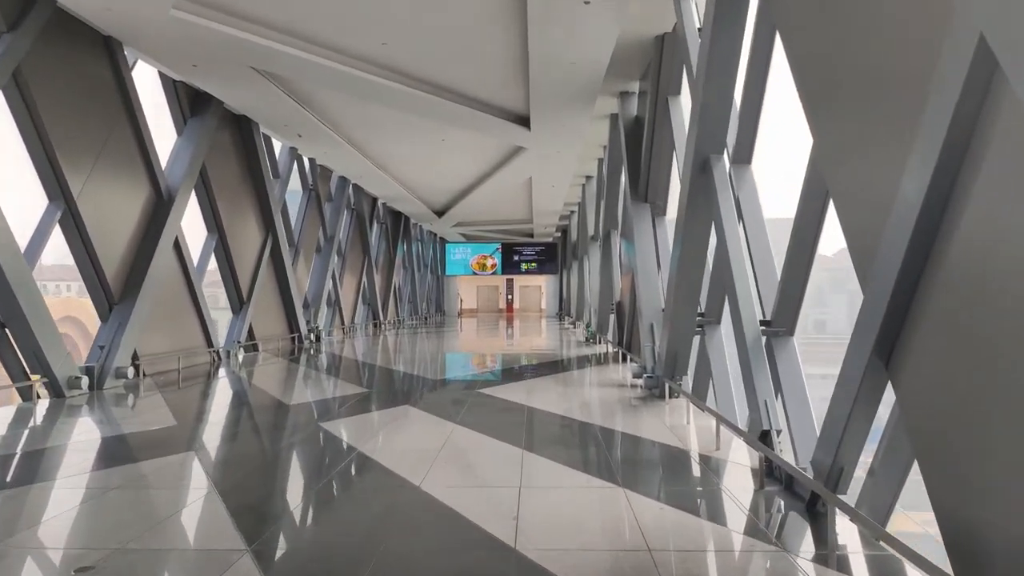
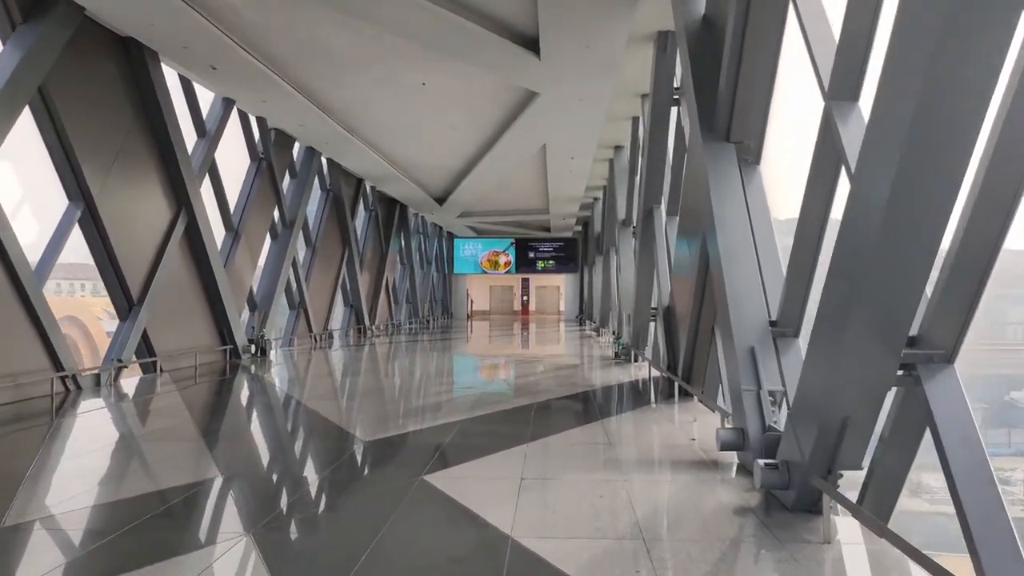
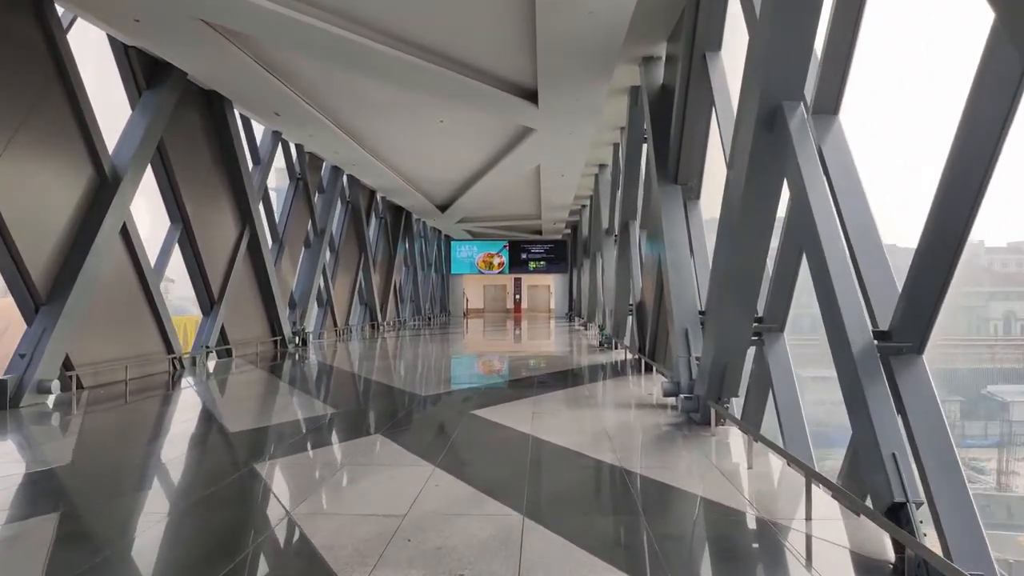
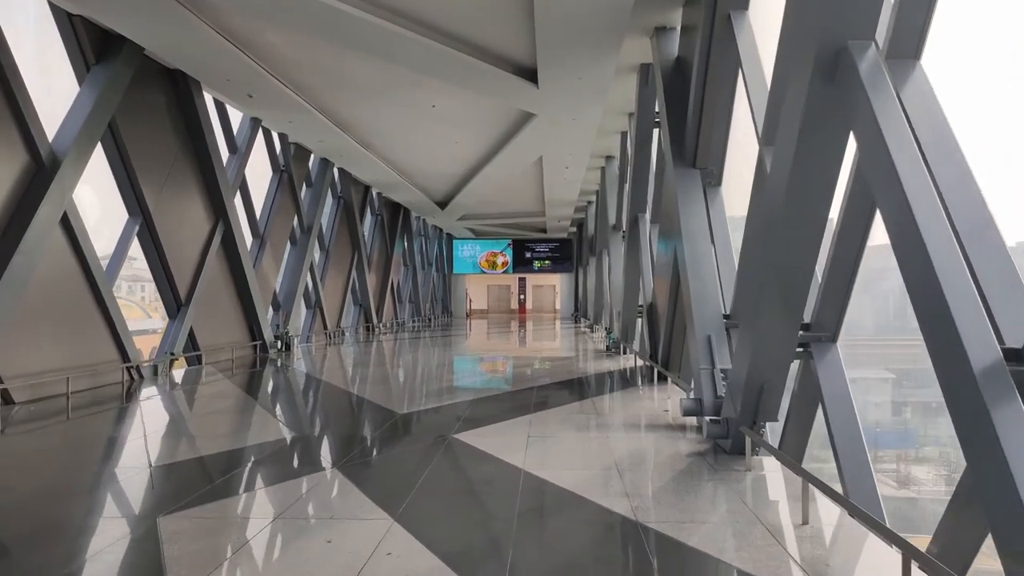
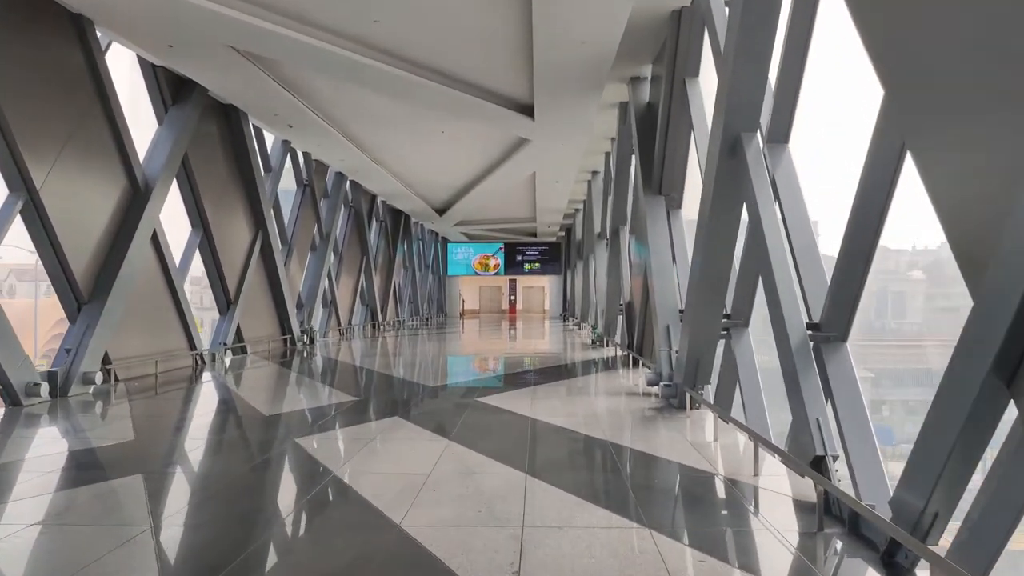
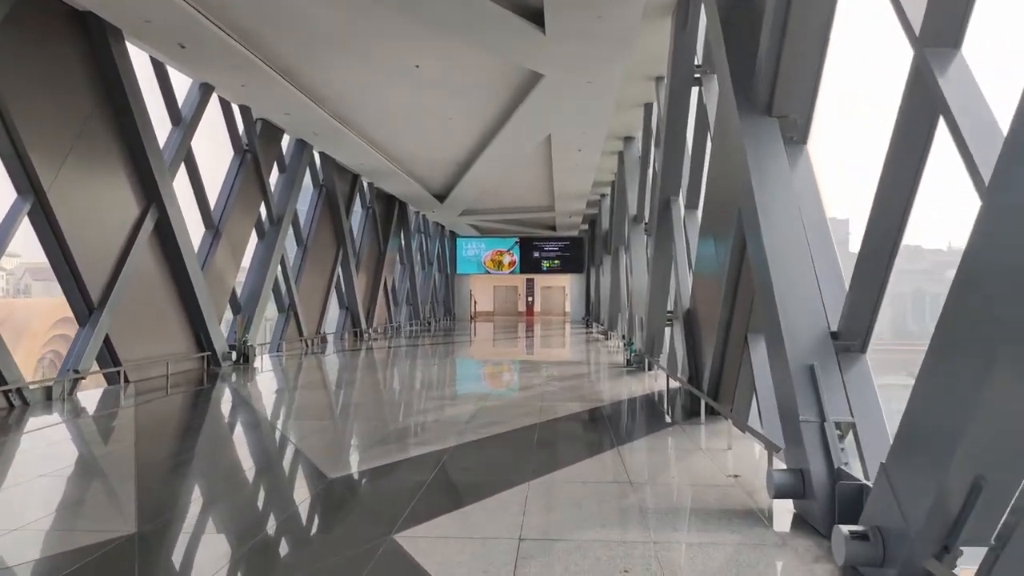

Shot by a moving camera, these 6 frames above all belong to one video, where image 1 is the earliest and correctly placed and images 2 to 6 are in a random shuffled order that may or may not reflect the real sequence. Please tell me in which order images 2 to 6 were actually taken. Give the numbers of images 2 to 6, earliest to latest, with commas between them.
5, 3, 4, 2, 6
